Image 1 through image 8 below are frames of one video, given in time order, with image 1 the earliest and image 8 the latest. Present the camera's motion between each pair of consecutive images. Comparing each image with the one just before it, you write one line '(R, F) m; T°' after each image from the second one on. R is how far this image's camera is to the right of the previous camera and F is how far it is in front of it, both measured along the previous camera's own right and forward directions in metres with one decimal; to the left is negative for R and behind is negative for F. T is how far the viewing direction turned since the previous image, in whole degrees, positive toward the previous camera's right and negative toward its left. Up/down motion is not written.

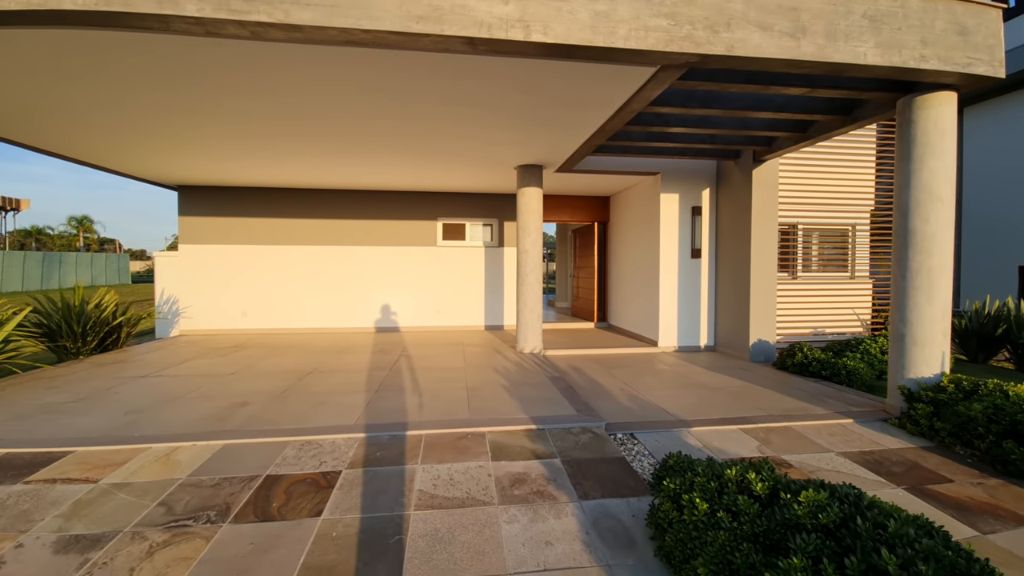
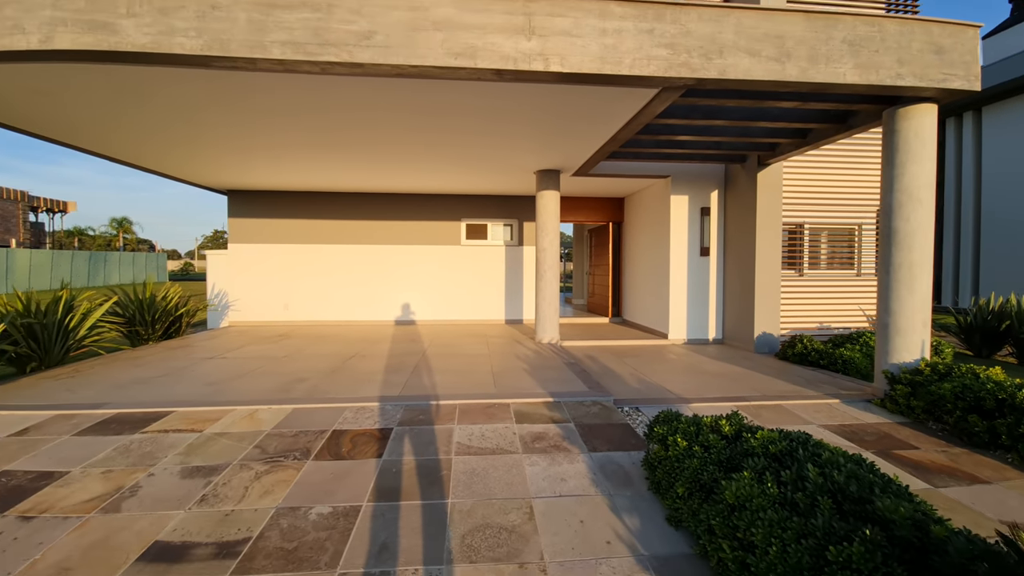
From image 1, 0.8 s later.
(0.0, -0.6) m; -2°
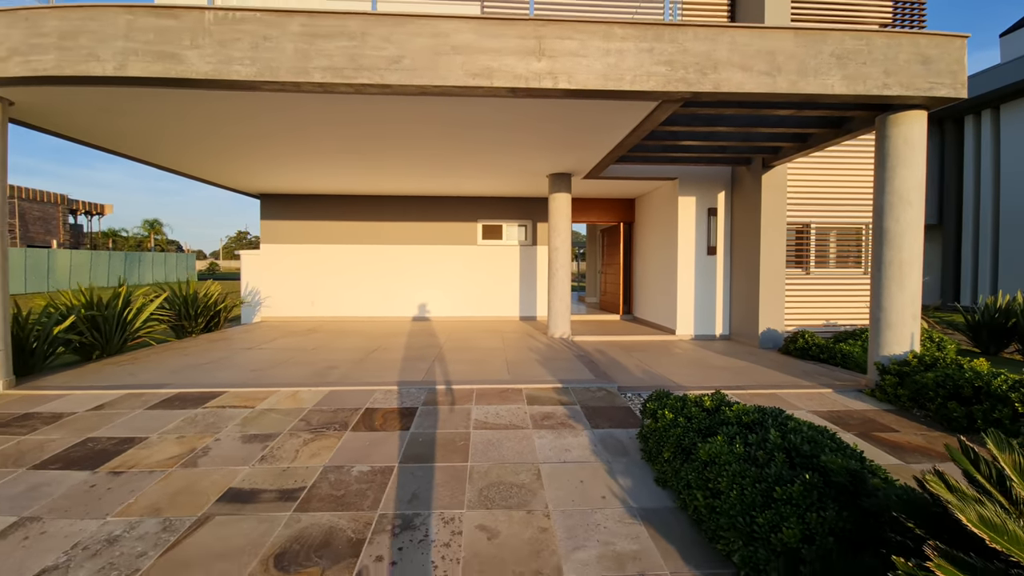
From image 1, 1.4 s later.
(0.0, -0.4) m; -2°
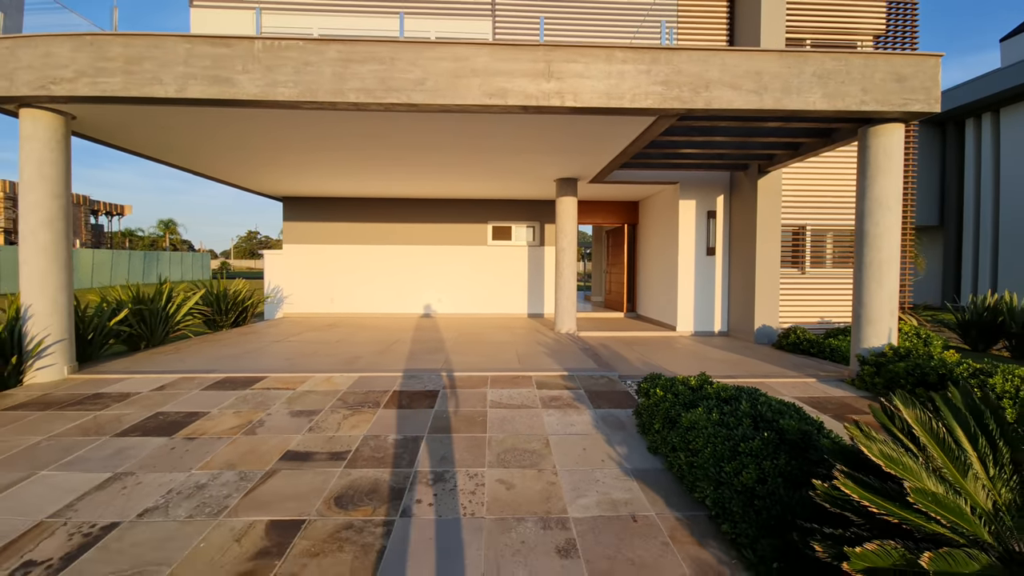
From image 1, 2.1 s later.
(-0.1, -0.5) m; -1°
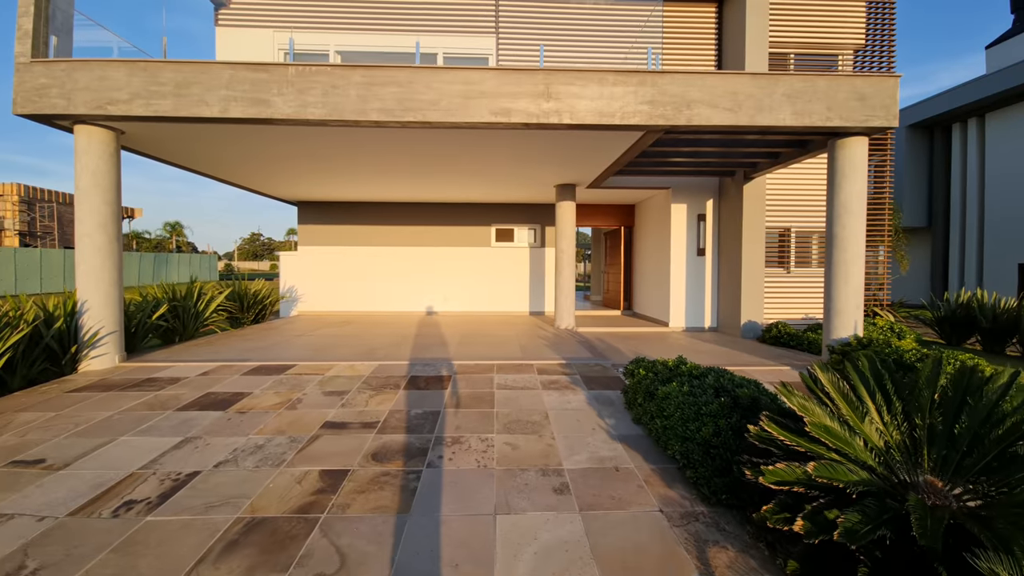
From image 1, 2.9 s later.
(0.0, -0.6) m; 0°
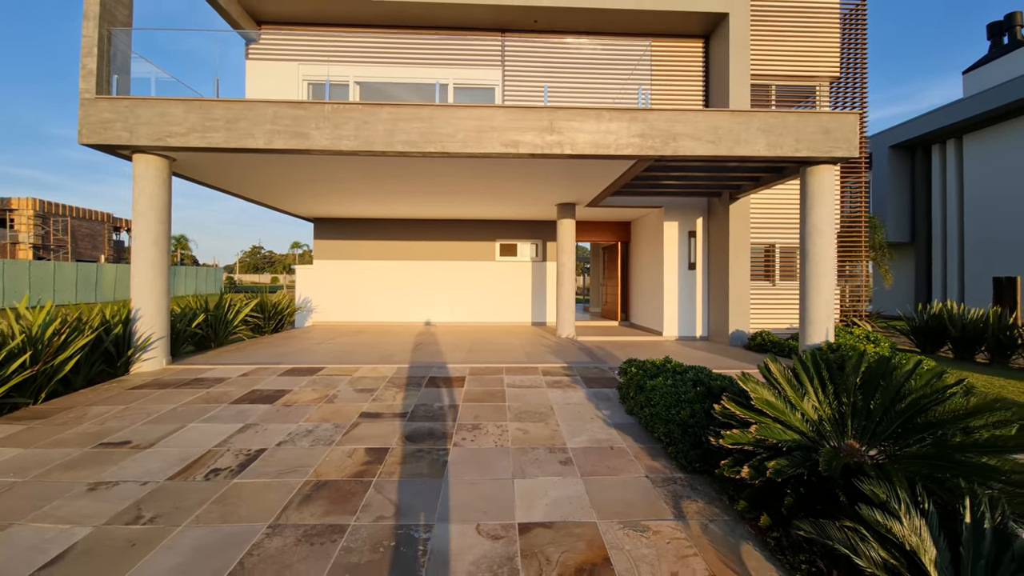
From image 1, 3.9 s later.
(-0.1, -0.6) m; 0°
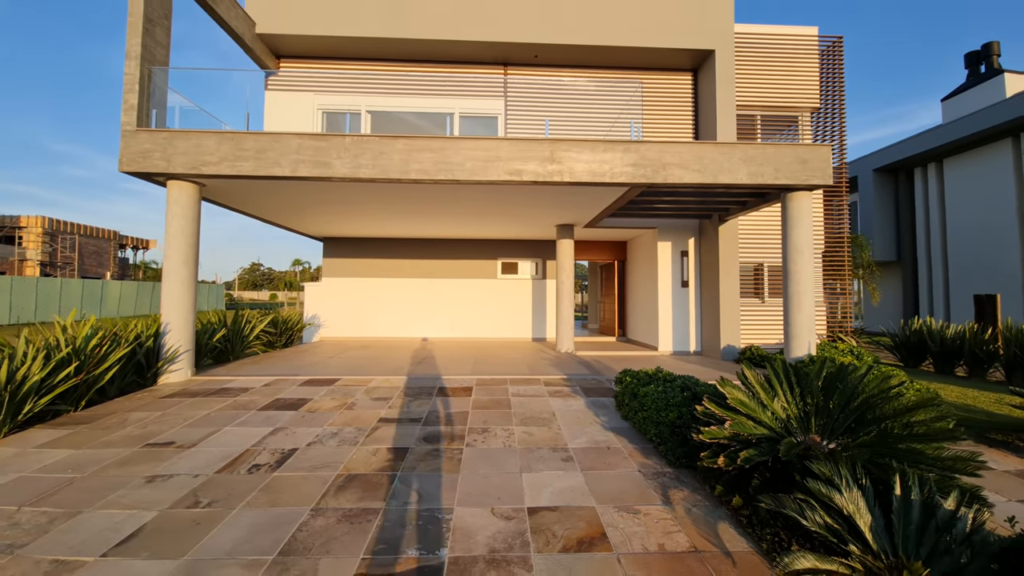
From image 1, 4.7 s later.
(-0.1, -0.5) m; 0°
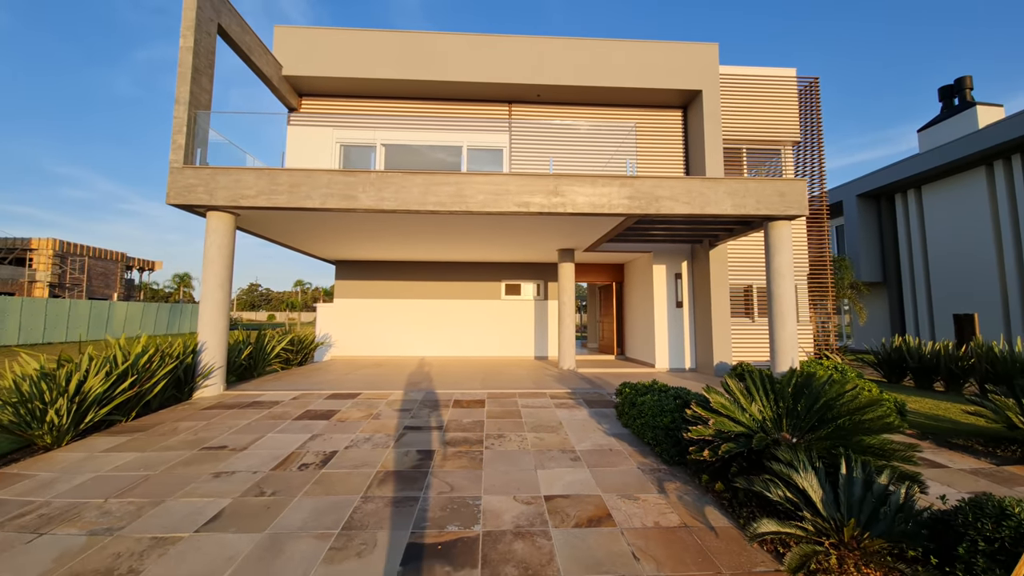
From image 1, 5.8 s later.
(-0.2, -0.6) m; 0°
